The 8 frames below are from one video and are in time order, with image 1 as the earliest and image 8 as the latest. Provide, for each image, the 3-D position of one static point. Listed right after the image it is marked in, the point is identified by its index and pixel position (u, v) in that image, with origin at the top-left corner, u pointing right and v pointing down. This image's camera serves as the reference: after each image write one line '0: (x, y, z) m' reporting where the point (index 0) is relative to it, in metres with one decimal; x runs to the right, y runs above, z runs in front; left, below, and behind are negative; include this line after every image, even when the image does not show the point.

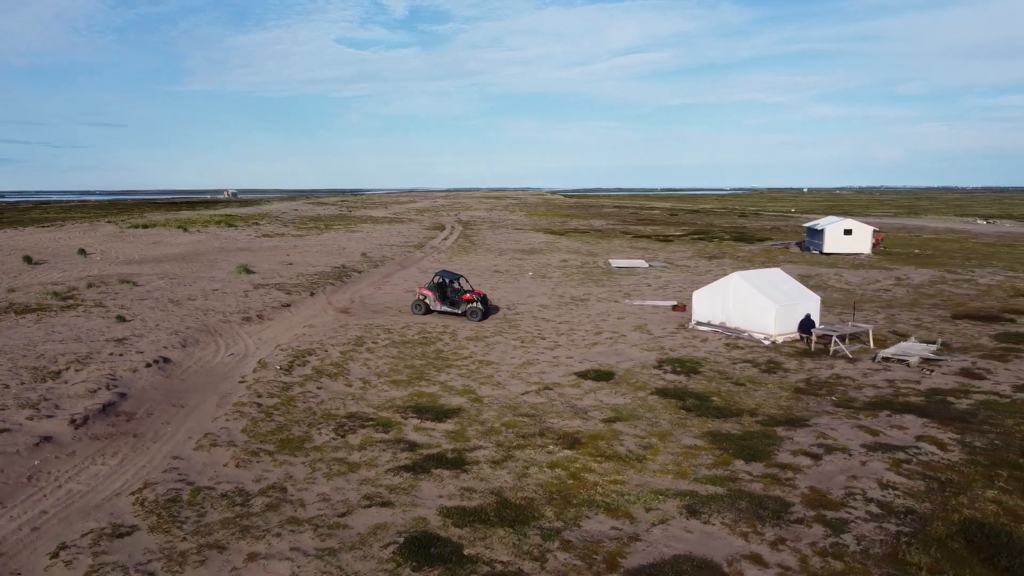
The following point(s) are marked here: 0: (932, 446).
0: (+6.7, -2.6, +13.1) m
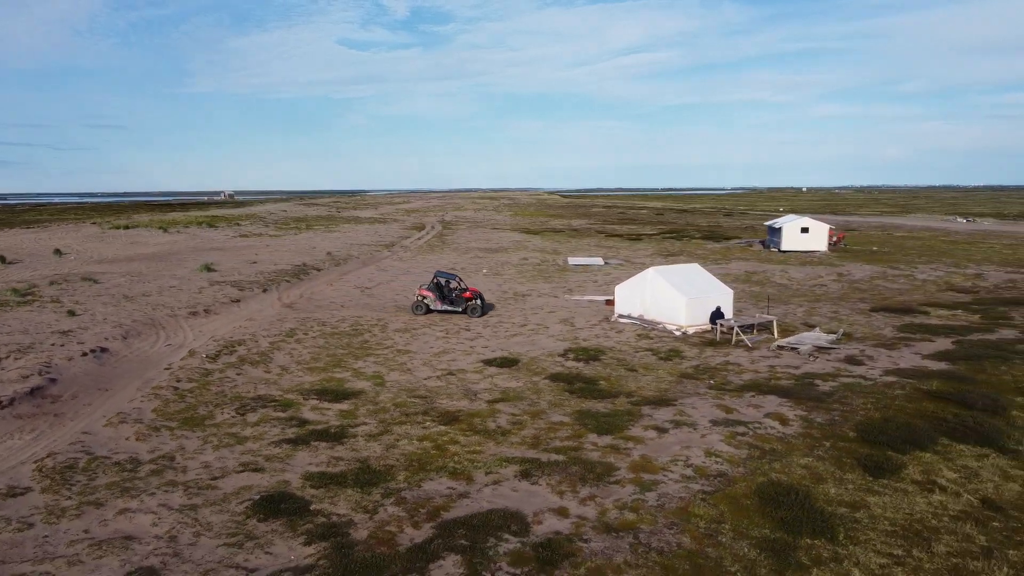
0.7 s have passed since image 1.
0: (+4.6, -2.4, +14.5) m
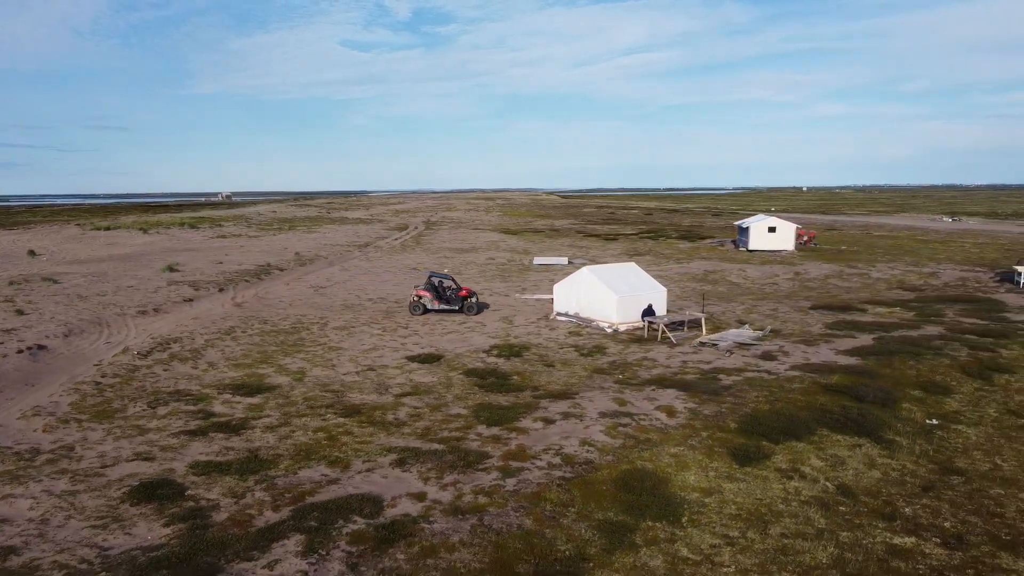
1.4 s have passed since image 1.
0: (+2.8, -2.3, +15.0) m
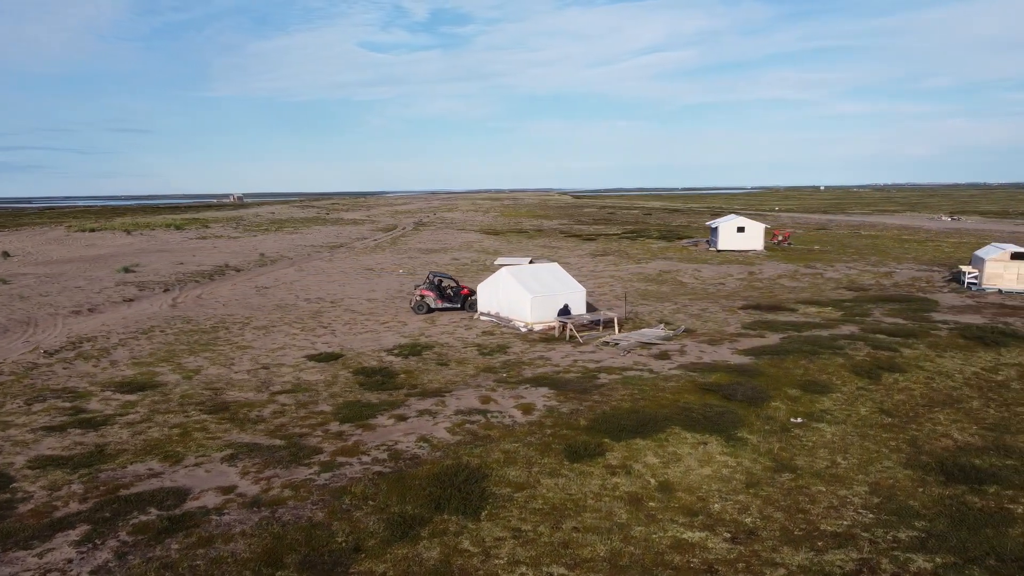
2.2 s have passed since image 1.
0: (+0.1, -2.3, +15.3) m
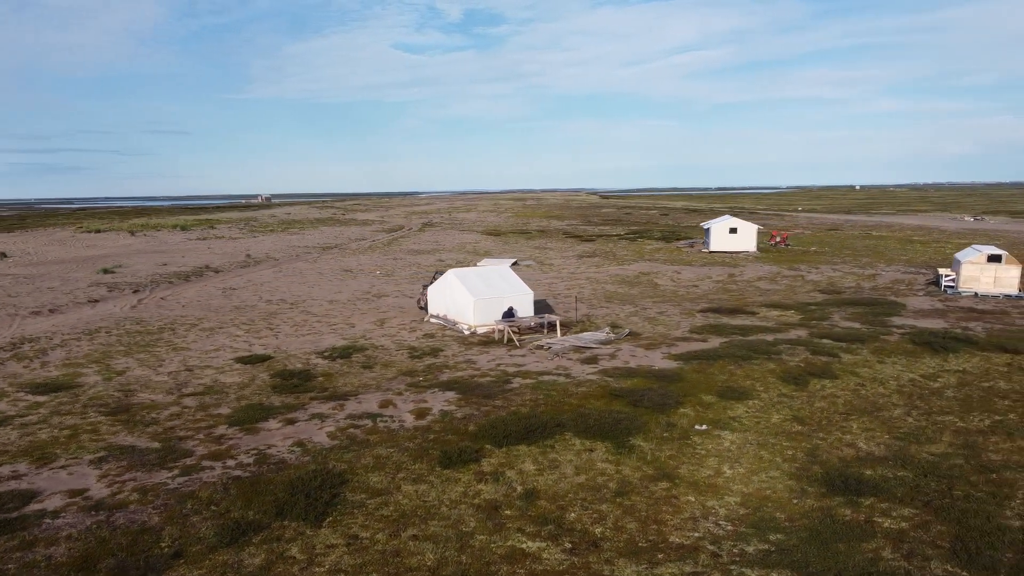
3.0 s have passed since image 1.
0: (-1.9, -2.4, +15.2) m
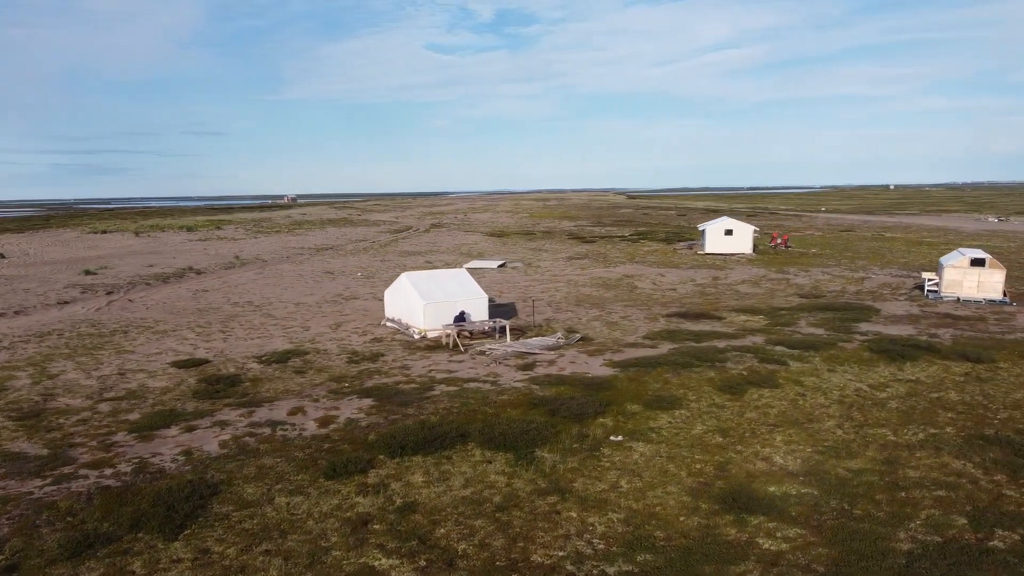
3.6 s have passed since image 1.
0: (-3.6, -2.5, +15.0) m
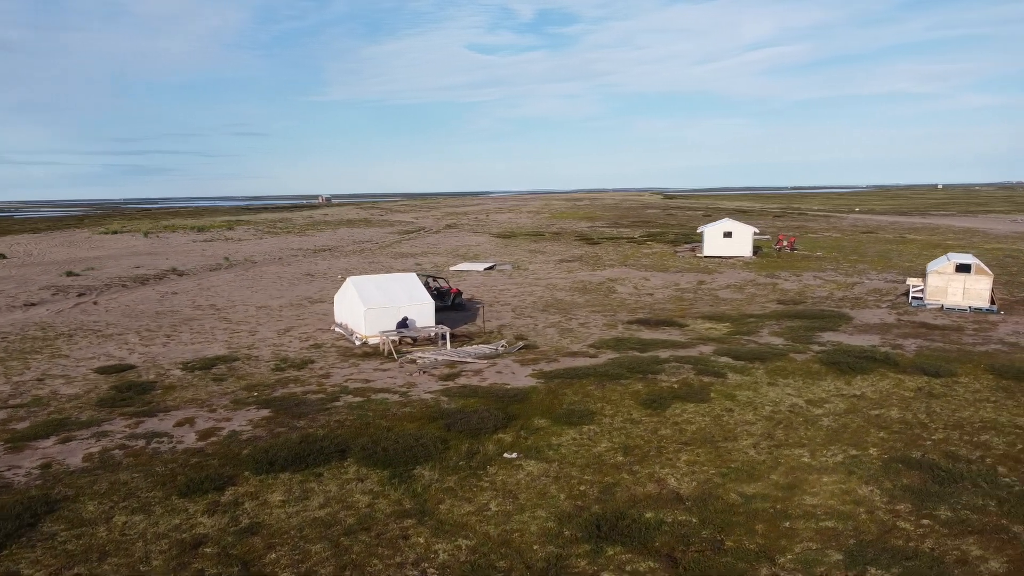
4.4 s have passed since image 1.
0: (-5.6, -2.6, +14.5) m
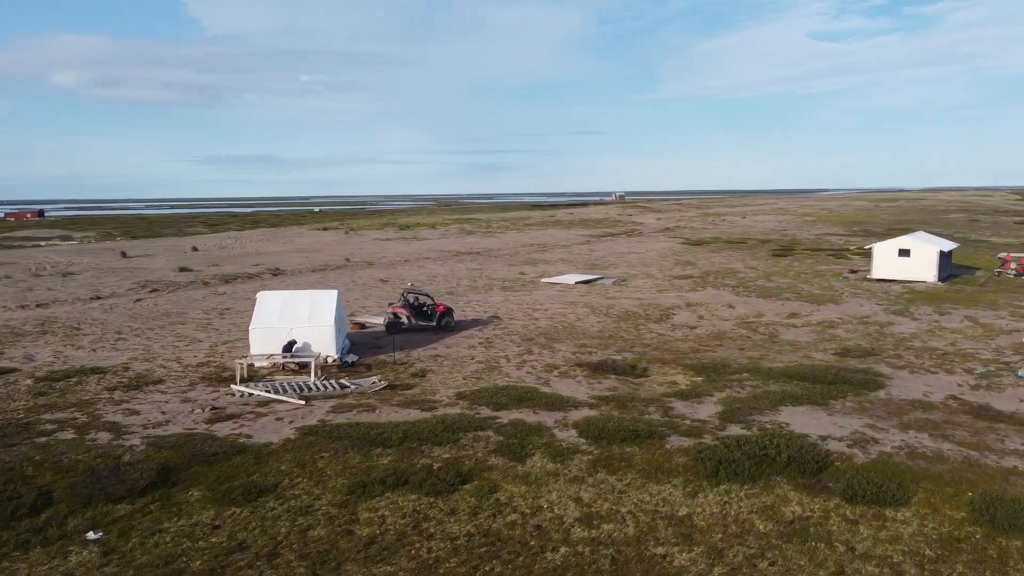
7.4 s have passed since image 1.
0: (-11.3, -3.0, +13.9) m
